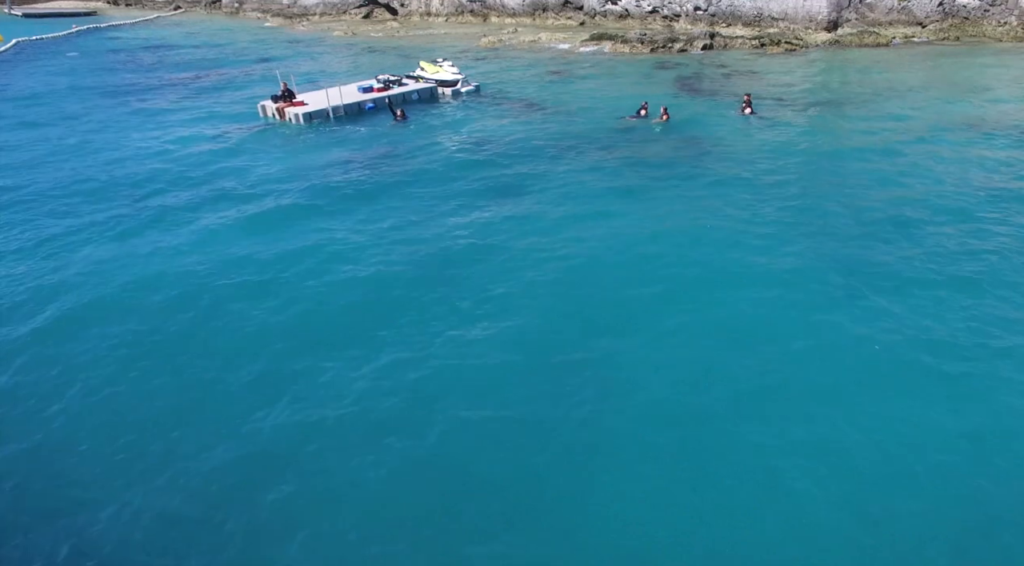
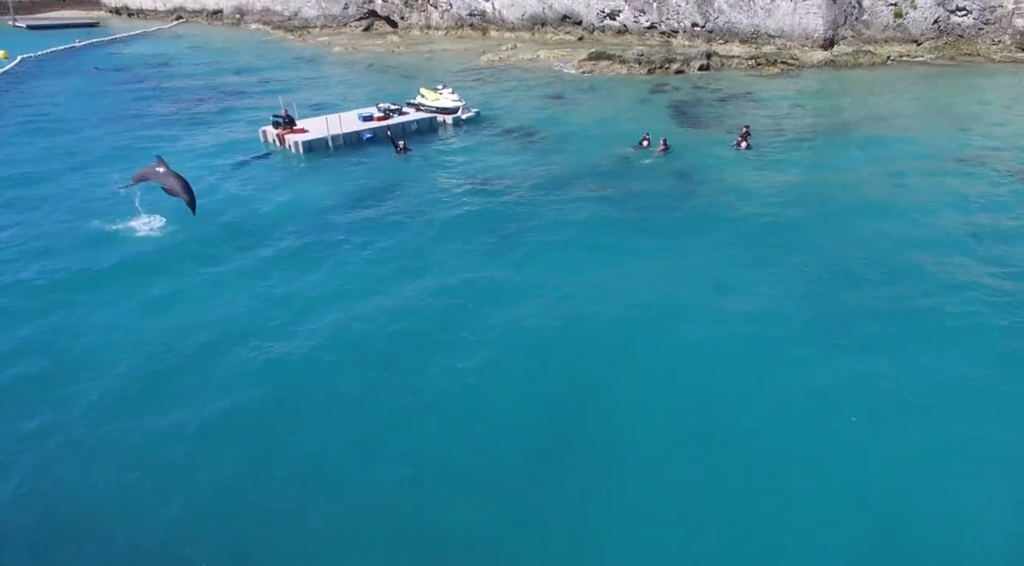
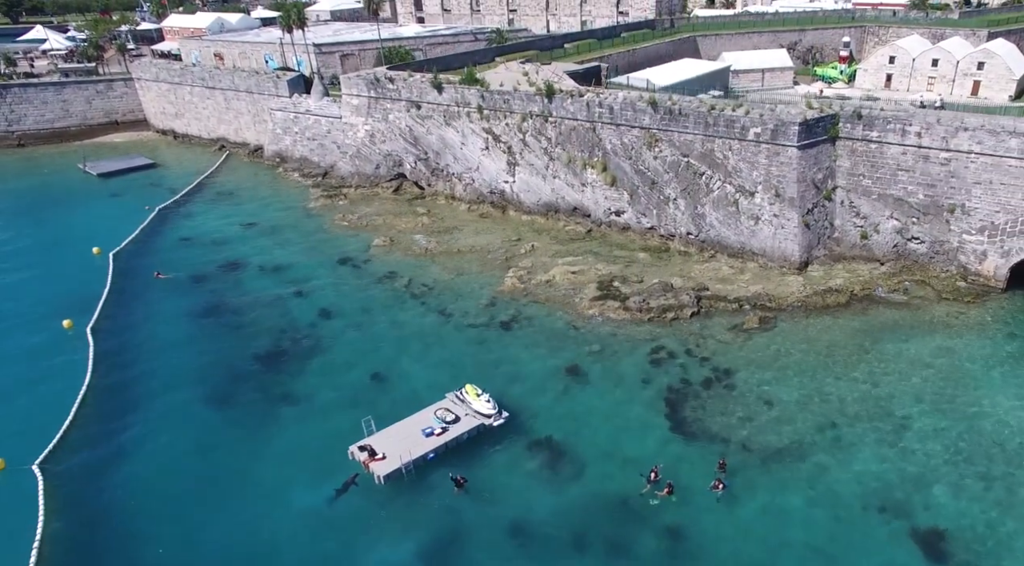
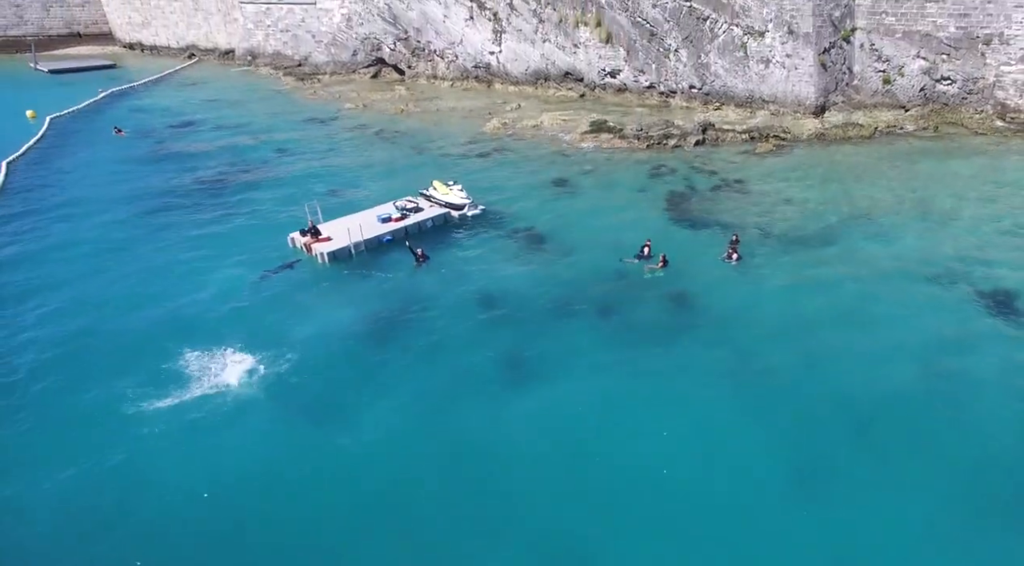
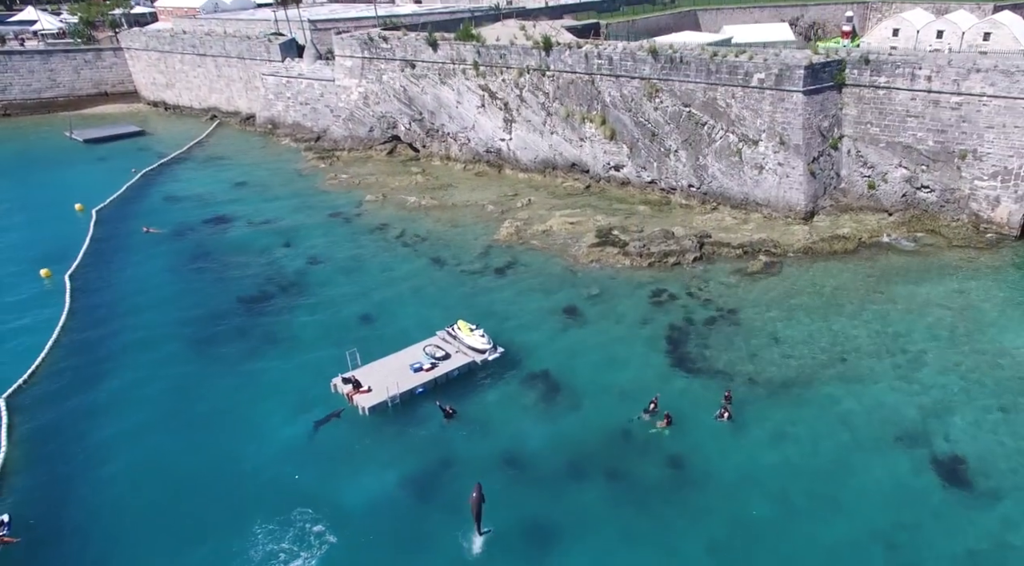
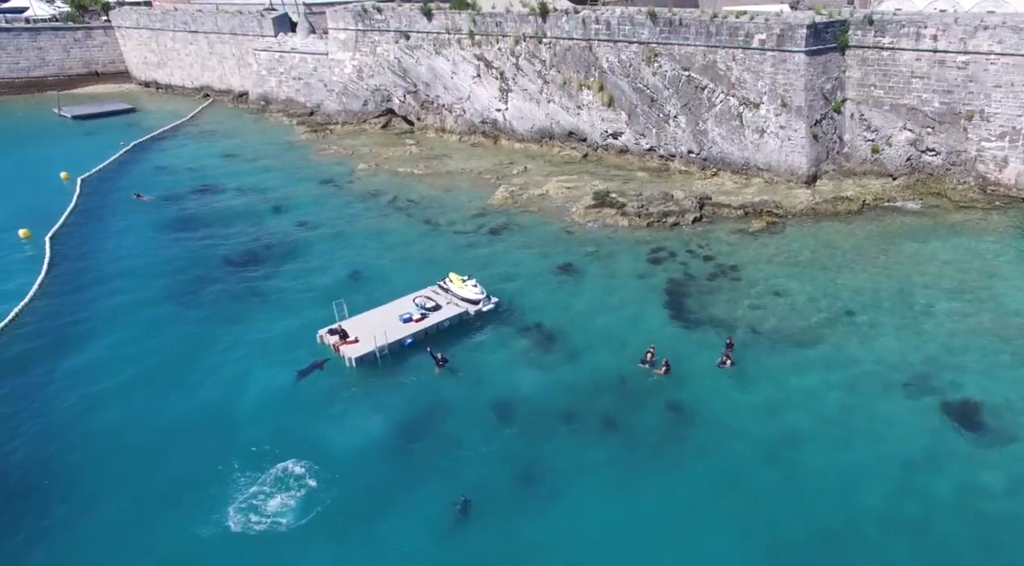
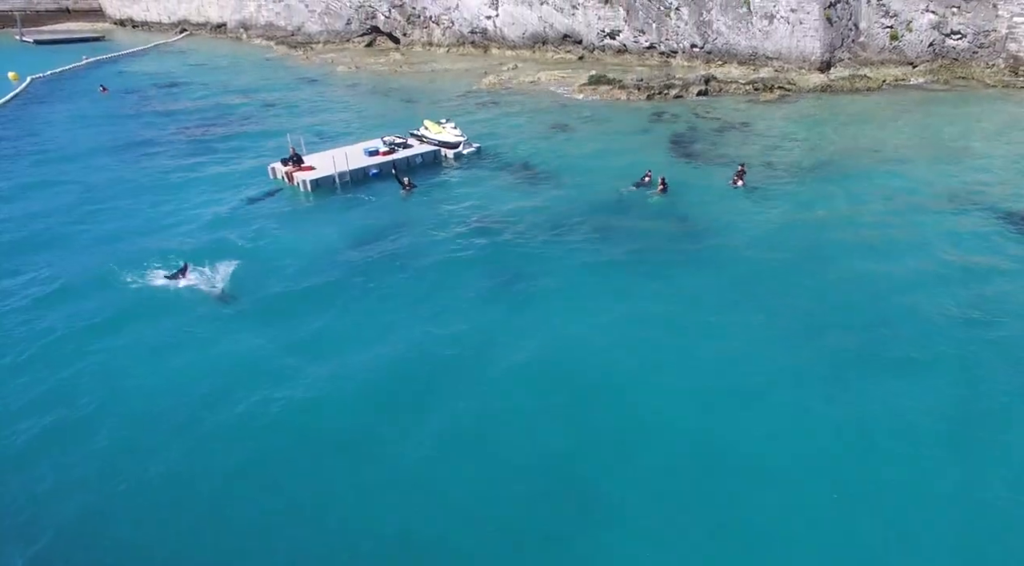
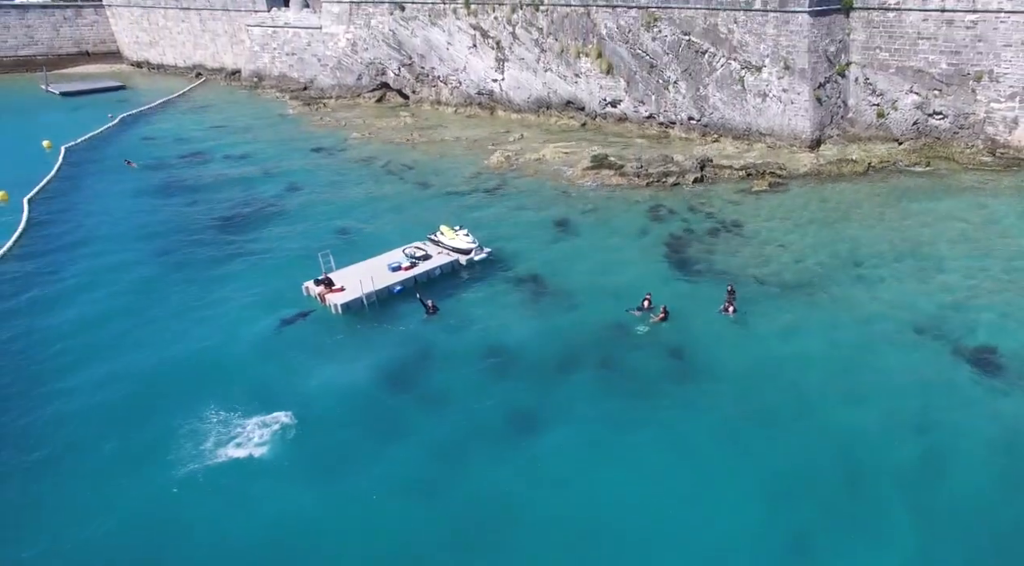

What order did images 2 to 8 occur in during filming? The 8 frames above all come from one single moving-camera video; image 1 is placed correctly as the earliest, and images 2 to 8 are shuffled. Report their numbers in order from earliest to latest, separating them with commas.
2, 7, 4, 8, 6, 5, 3
